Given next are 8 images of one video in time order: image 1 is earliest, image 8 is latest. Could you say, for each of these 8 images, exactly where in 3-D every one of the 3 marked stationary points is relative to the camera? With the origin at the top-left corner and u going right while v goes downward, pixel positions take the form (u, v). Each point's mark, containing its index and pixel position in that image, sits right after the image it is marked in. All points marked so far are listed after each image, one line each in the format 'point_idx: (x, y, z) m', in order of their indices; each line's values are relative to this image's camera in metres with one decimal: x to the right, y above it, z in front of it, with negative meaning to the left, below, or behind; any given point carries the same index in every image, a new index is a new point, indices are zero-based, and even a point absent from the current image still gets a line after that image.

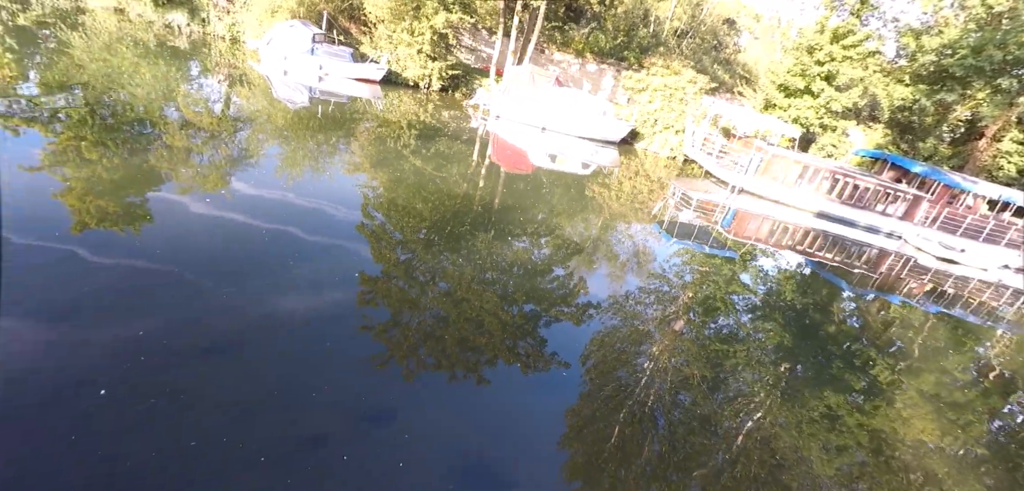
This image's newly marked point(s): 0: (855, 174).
0: (+9.2, +1.8, +13.6) m
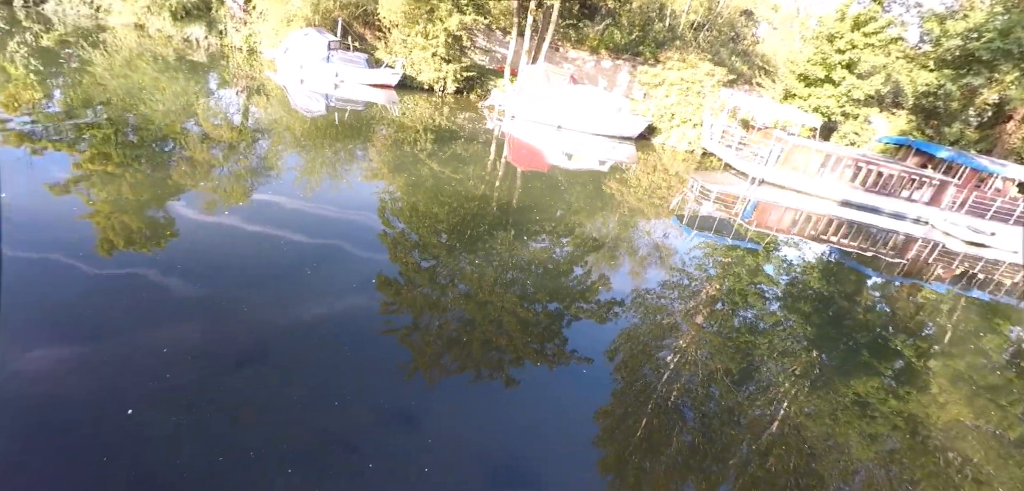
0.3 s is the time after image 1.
0: (+9.5, +2.2, +13.5) m
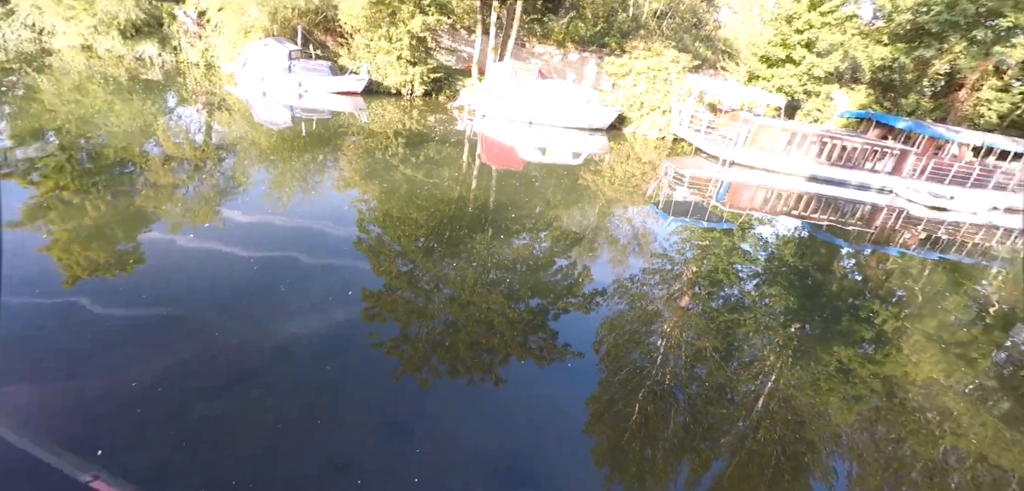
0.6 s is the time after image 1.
0: (+8.8, +3.0, +14.0) m
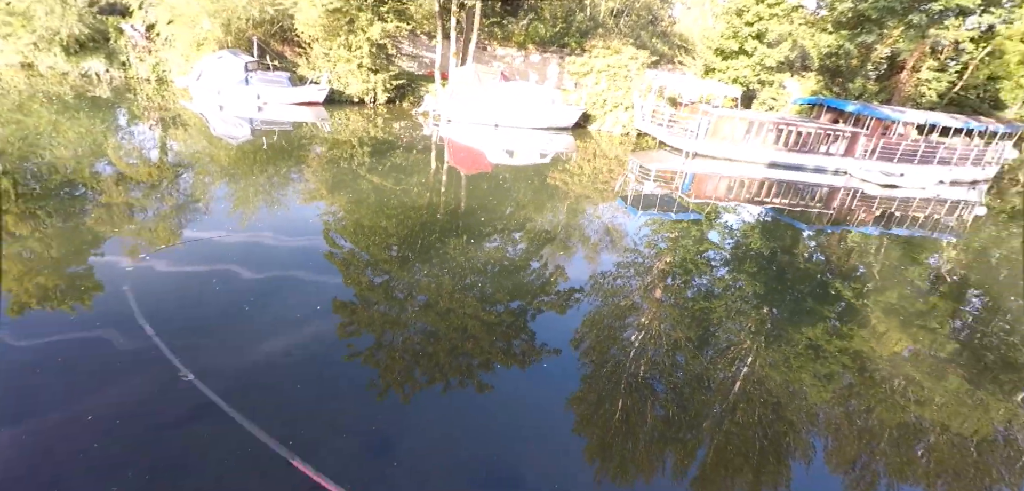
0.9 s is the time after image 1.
0: (+7.8, +3.4, +14.6) m
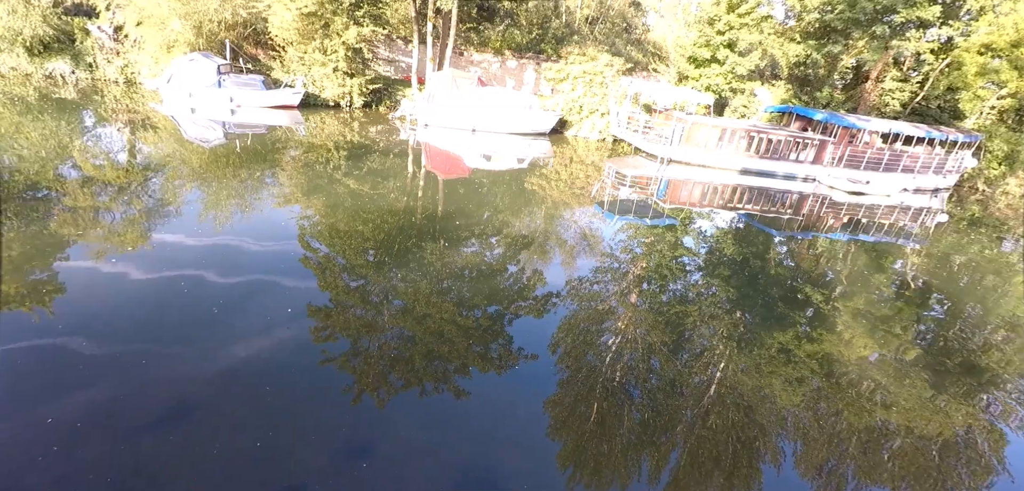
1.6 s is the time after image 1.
0: (+7.2, +3.3, +14.8) m
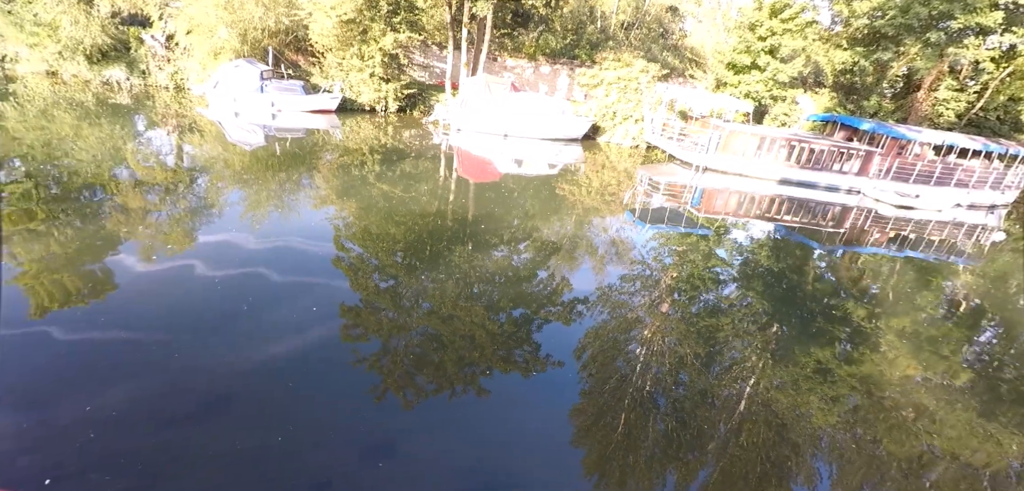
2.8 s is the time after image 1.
0: (+8.2, +2.9, +14.3) m
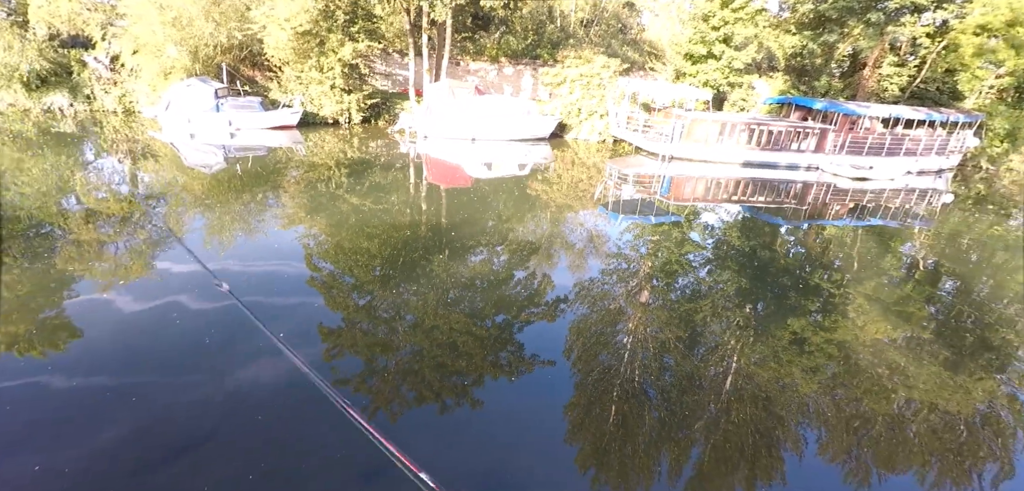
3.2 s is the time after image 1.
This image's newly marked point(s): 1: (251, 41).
0: (+7.1, +3.5, +14.9) m
1: (-9.4, +7.1, +18.4) m
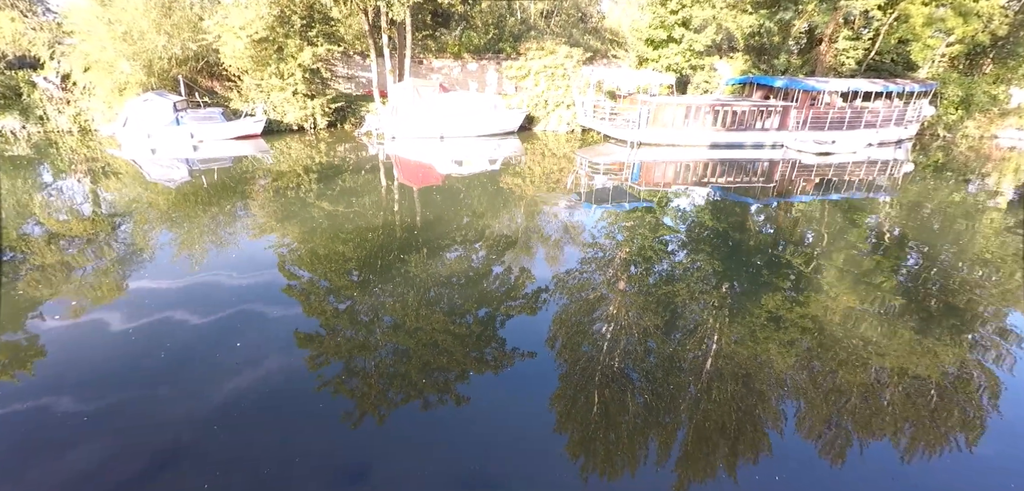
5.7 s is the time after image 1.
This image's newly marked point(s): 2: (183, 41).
0: (+6.2, +4.1, +15.1) m
1: (-10.5, +6.6, +18.1) m
2: (-10.7, +6.7, +17.4) m
